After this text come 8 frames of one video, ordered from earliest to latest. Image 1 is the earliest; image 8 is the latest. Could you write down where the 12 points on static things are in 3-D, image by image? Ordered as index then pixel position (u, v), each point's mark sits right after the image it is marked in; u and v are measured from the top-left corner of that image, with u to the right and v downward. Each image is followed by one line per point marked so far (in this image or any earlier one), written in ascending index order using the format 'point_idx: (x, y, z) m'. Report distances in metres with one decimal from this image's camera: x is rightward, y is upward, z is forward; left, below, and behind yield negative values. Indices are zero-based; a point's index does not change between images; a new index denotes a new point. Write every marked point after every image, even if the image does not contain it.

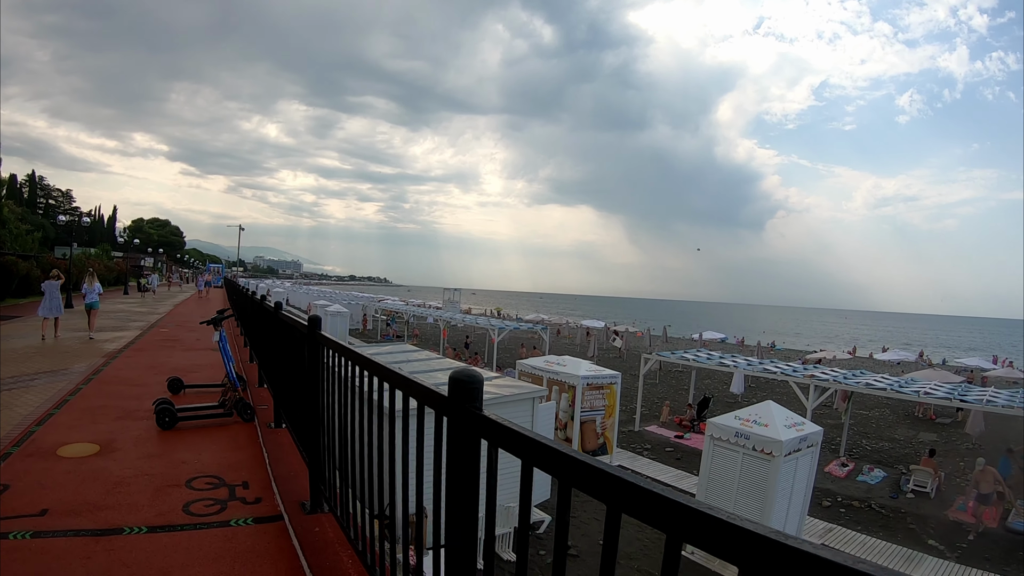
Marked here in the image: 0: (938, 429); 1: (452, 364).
0: (+14.7, -4.8, +18.4) m
1: (-1.0, -1.4, +9.1) m
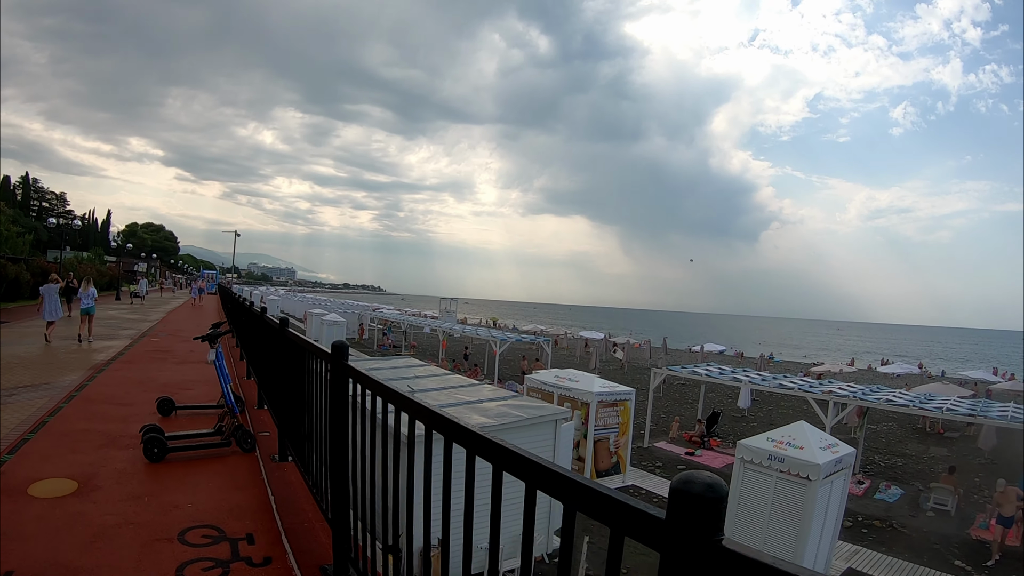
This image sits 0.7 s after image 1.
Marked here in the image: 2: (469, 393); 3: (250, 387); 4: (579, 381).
0: (+14.8, -5.2, +17.9) m
1: (-0.8, -1.5, +8.6) m
2: (-0.6, -1.5, +7.5) m
3: (-3.5, -1.3, +7.0) m
4: (+1.5, -2.1, +11.7) m
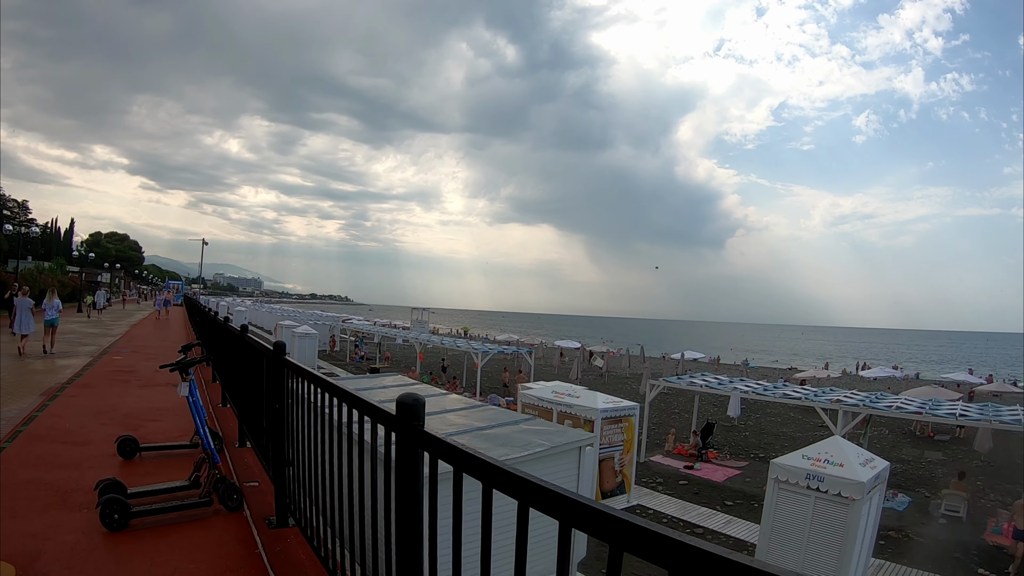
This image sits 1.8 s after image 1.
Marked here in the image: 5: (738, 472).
0: (+14.5, -5.3, +17.9) m
1: (-0.7, -1.7, +7.8) m
2: (-0.4, -1.6, +6.7) m
3: (-3.3, -1.5, +6.1) m
4: (+1.4, -2.3, +11.0) m
5: (+6.4, -5.1, +14.8) m
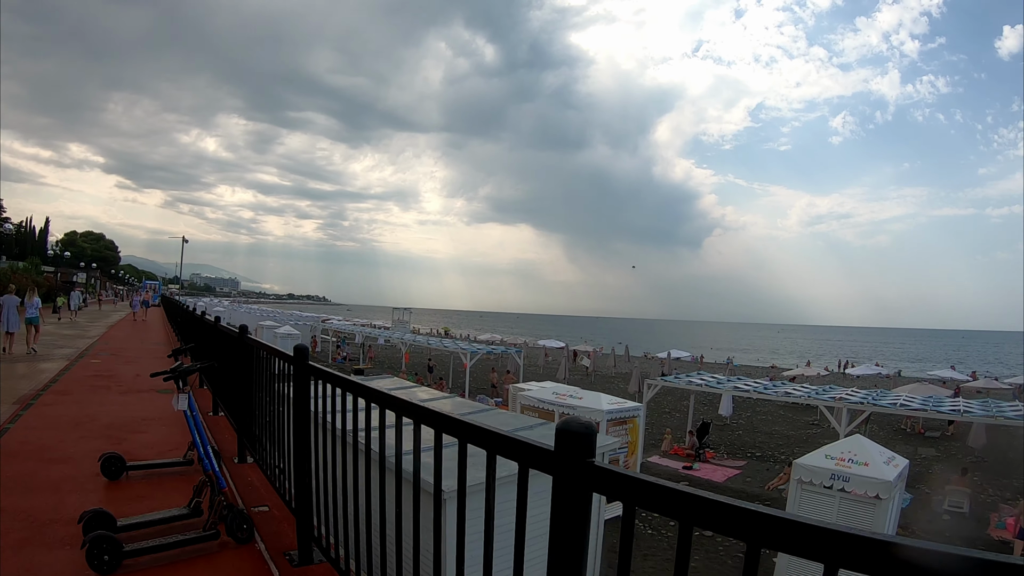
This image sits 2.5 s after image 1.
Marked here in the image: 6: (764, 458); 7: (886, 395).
0: (+14.3, -5.3, +18.0) m
1: (-0.5, -1.7, +7.4) m
2: (-0.3, -1.6, +6.3) m
3: (-3.1, -1.5, +5.6) m
4: (+1.5, -2.2, +10.7) m
5: (+6.3, -5.1, +14.6) m
6: (+7.8, -5.3, +16.2) m
7: (+10.6, -3.0, +14.9) m
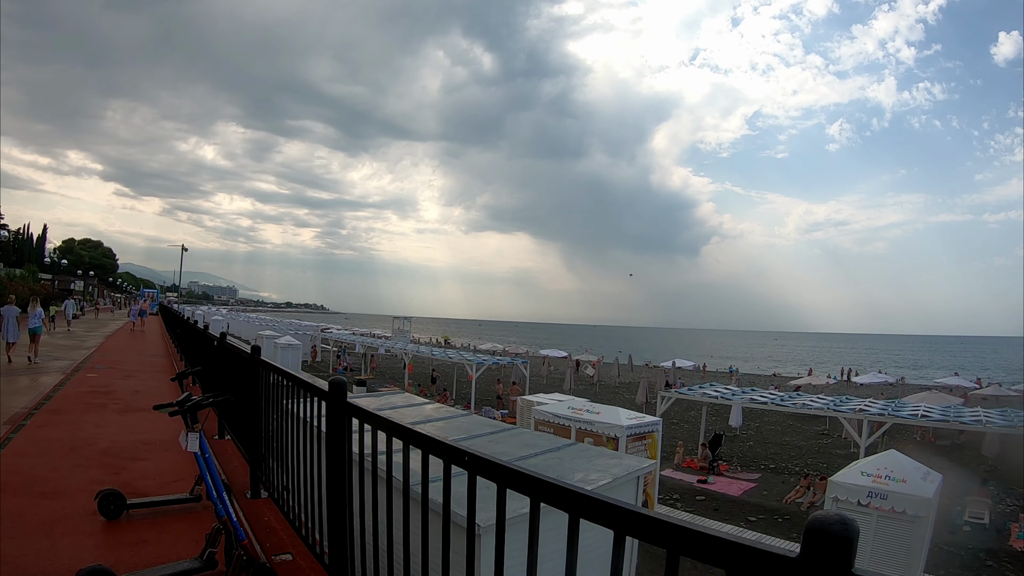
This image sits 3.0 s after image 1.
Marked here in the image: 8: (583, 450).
0: (+14.6, -5.6, +17.7) m
1: (-0.2, -1.9, +7.1) m
2: (0.0, -1.8, +6.1) m
3: (-2.8, -1.7, +5.4) m
4: (+1.8, -2.5, +10.4) m
5: (+6.6, -5.4, +14.3) m
6: (+8.1, -5.5, +15.9) m
7: (+10.9, -3.3, +14.6) m
8: (+0.7, -1.8, +5.8) m
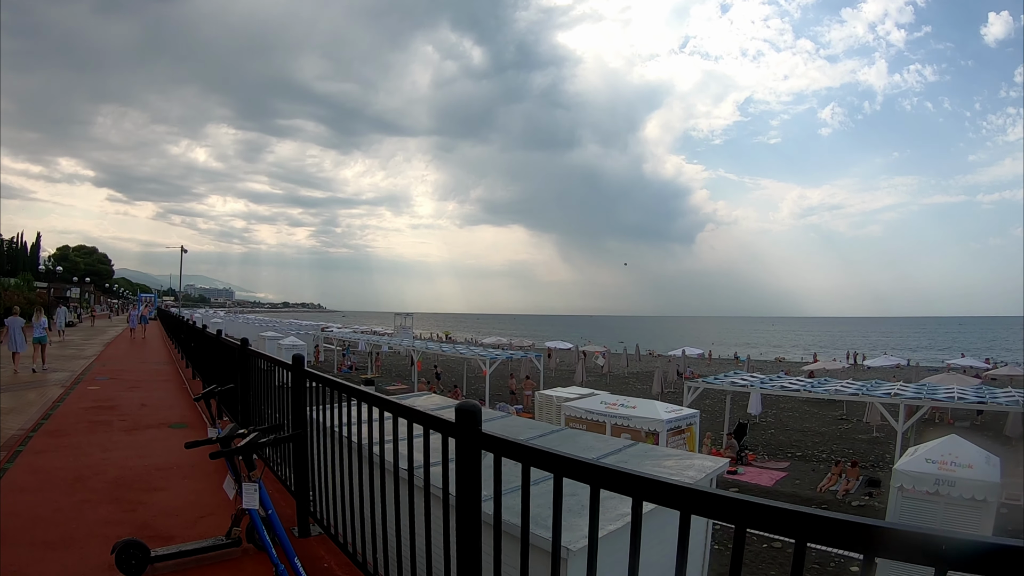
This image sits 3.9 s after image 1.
0: (+15.3, -4.9, +17.6) m
1: (+0.4, -1.8, +6.8) m
2: (+0.7, -1.7, +5.8) m
3: (-2.2, -1.7, +5.0) m
4: (+2.4, -2.3, +10.1) m
5: (+7.3, -5.0, +14.1) m
6: (+8.8, -5.1, +15.7) m
7: (+11.5, -2.7, +14.4) m
8: (+1.4, -1.7, +5.5) m
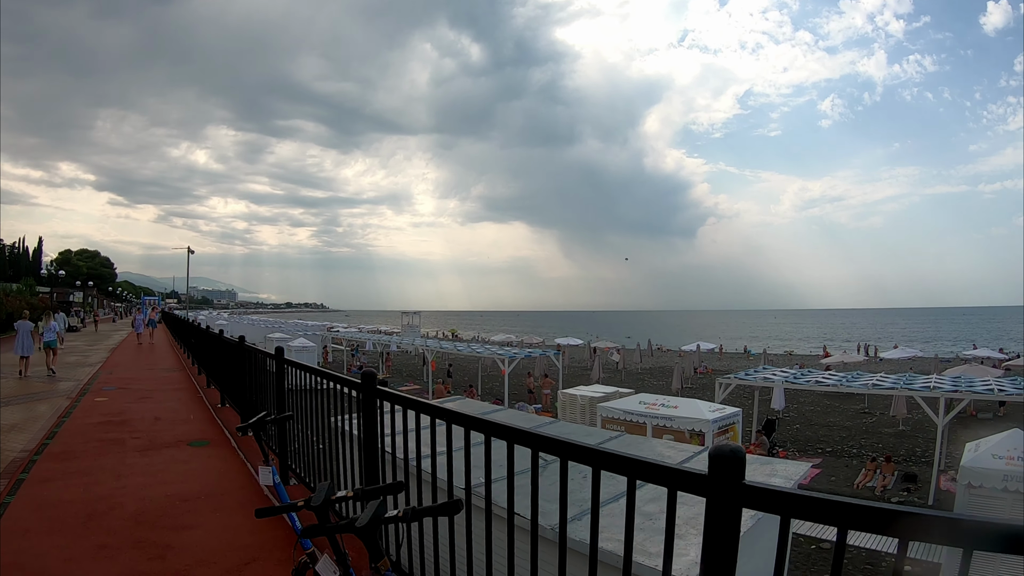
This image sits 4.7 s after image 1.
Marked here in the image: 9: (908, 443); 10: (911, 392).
0: (+16.1, -4.6, +17.4) m
1: (+1.1, -1.8, +6.7) m
2: (+1.4, -1.7, +5.6) m
3: (-1.4, -1.7, +4.9) m
4: (+3.2, -2.2, +10.0) m
5: (+8.1, -4.8, +13.9) m
6: (+9.6, -4.9, +15.5) m
7: (+12.3, -2.5, +14.2) m
8: (+2.1, -1.7, +5.3) m
9: (+12.8, -5.0, +16.9) m
10: (+9.5, -2.6, +12.7) m
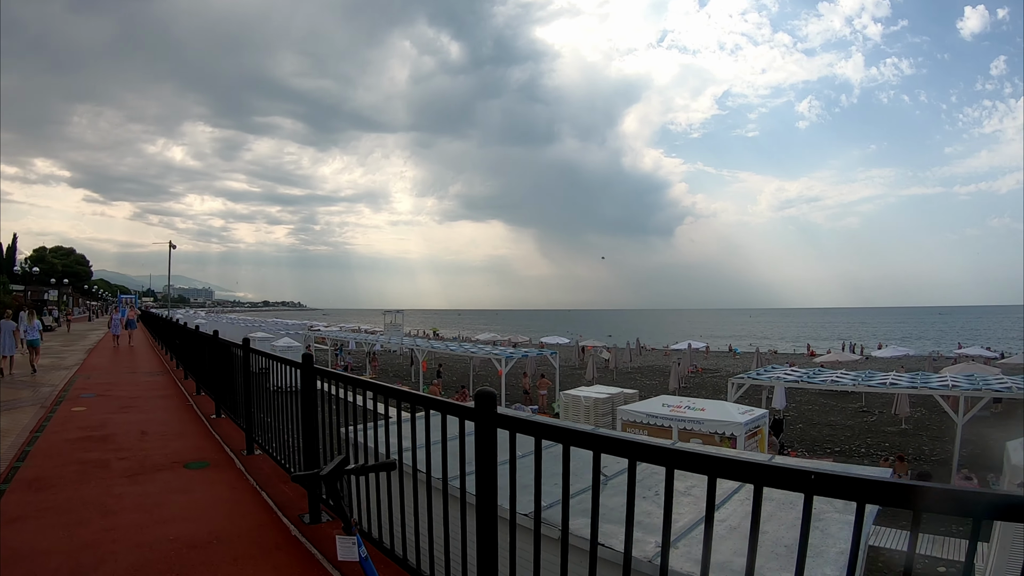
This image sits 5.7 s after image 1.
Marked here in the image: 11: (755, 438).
0: (+16.1, -4.5, +17.3) m
1: (+1.6, -1.7, +6.2) m
2: (+1.9, -1.7, +5.1) m
3: (-0.9, -1.7, +4.3) m
4: (+3.5, -2.2, +9.5) m
5: (+8.3, -4.8, +13.6) m
6: (+9.7, -4.8, +15.3) m
7: (+12.5, -2.5, +14.1) m
8: (+2.6, -1.7, +4.9) m
9: (+12.9, -4.9, +16.8) m
10: (+9.7, -2.5, +12.5) m
11: (+4.2, -2.6, +9.1) m
